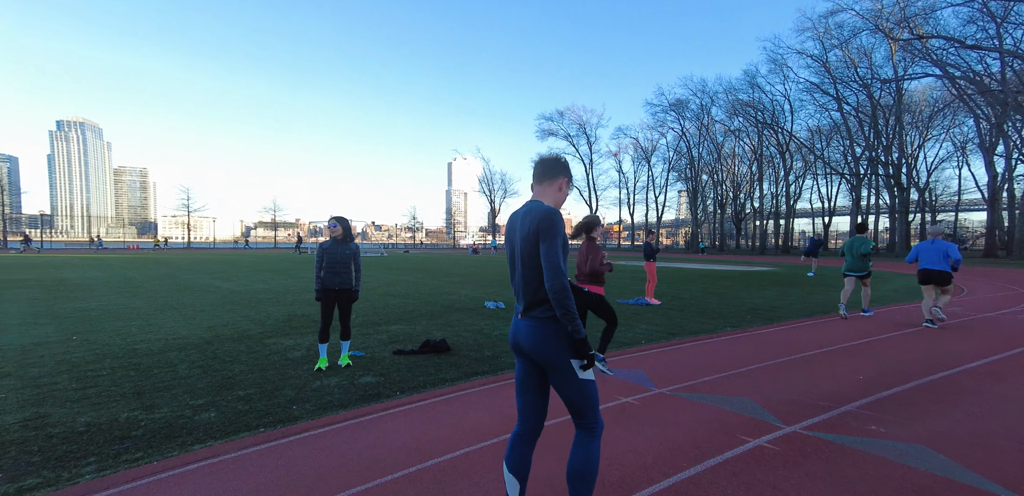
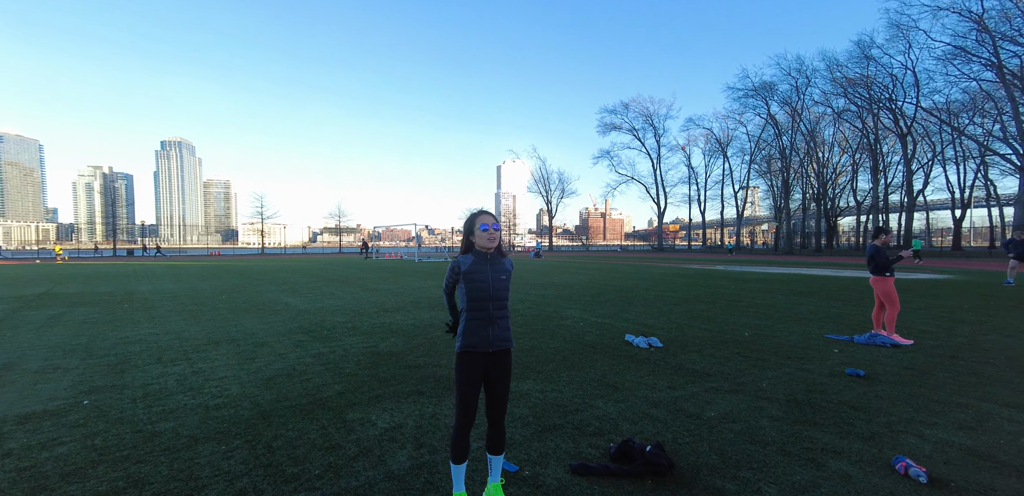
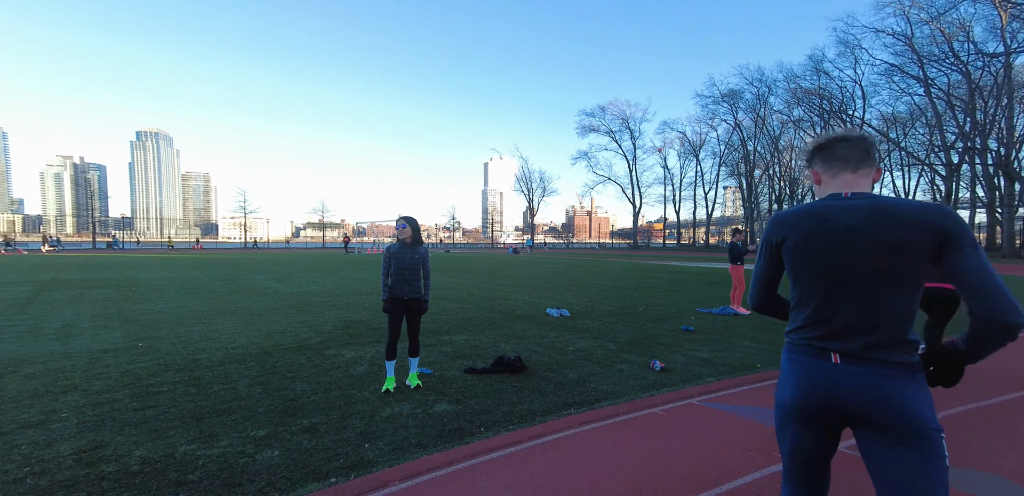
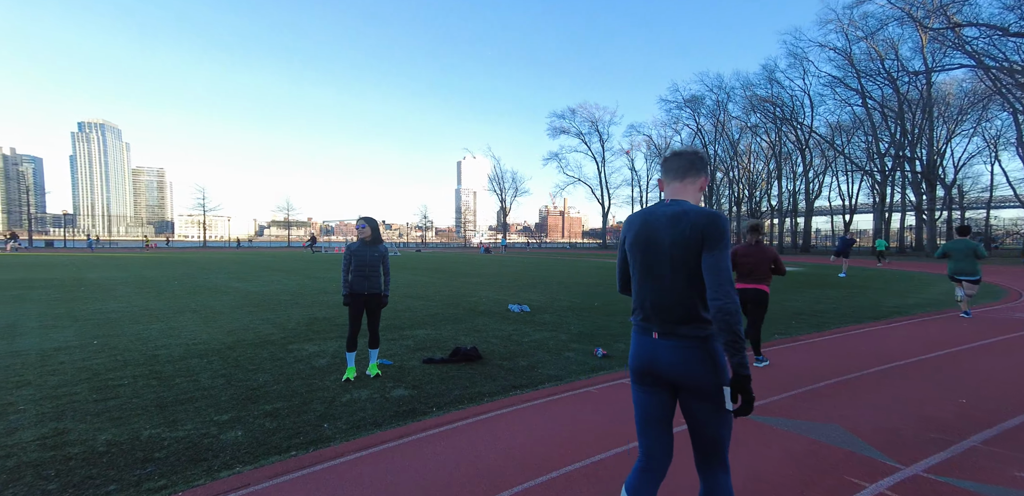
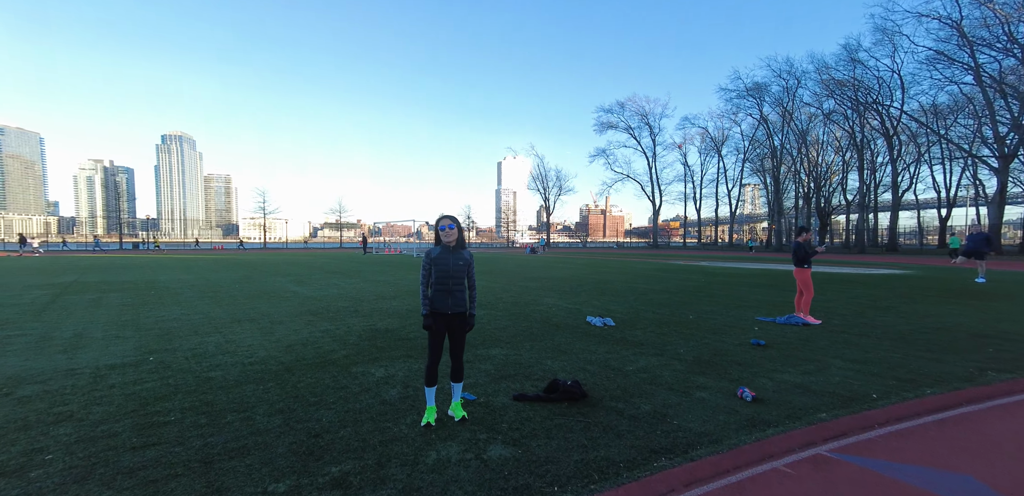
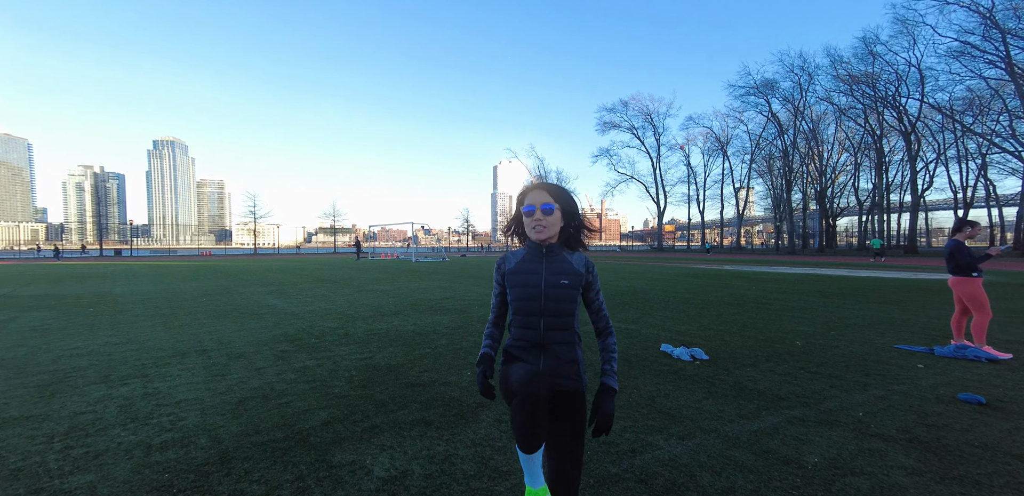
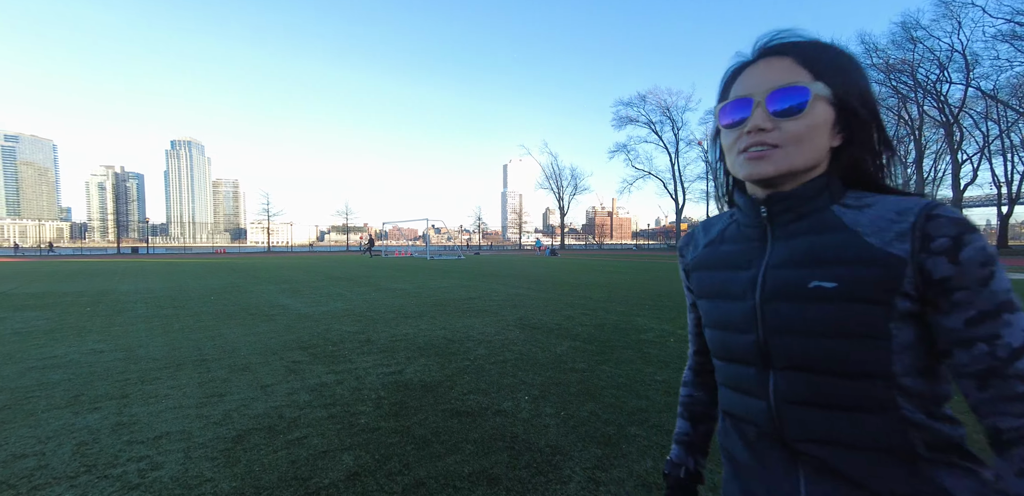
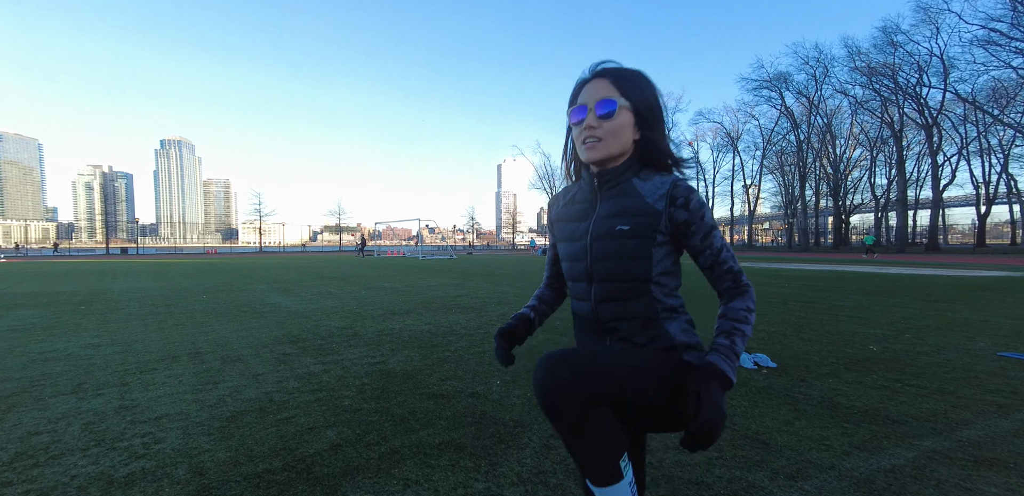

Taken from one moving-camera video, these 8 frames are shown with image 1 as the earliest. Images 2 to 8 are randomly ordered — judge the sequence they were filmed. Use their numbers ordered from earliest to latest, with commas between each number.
4, 3, 5, 2, 6, 8, 7
